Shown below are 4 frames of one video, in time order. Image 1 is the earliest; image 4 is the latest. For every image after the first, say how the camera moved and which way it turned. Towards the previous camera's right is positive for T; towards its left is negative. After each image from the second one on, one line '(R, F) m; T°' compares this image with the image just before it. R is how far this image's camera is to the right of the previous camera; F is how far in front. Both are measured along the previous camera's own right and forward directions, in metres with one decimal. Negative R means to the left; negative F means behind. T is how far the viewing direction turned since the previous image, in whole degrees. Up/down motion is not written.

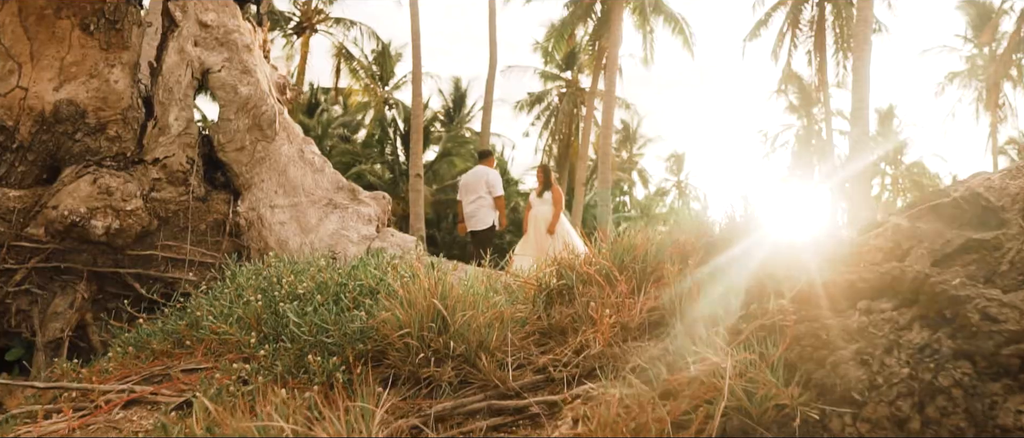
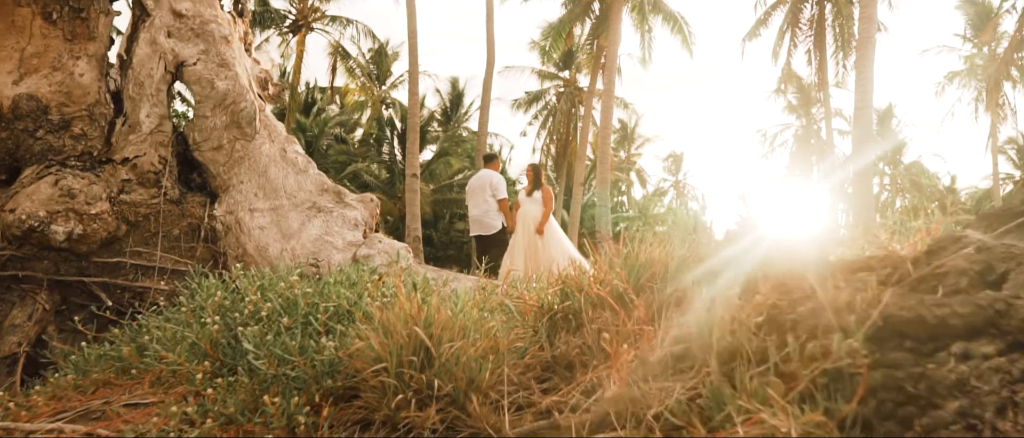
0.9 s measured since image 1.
(0.0, +0.4) m; 0°
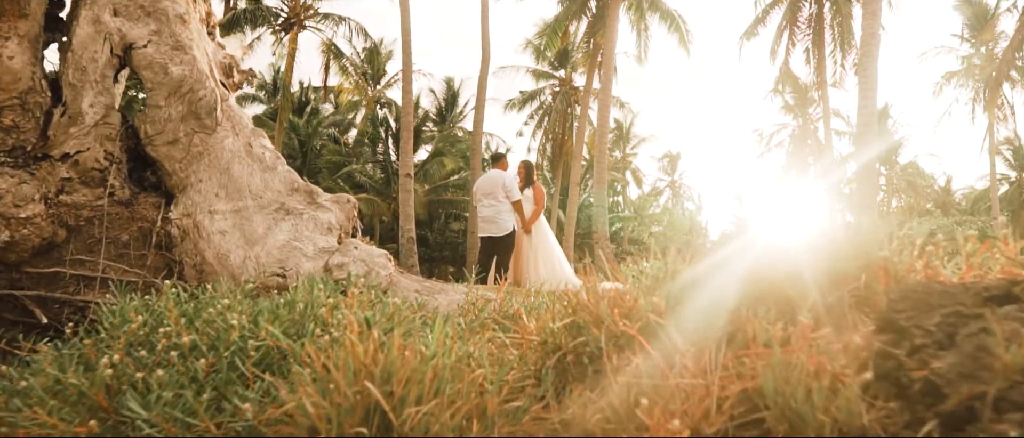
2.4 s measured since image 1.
(0.0, +0.6) m; 0°
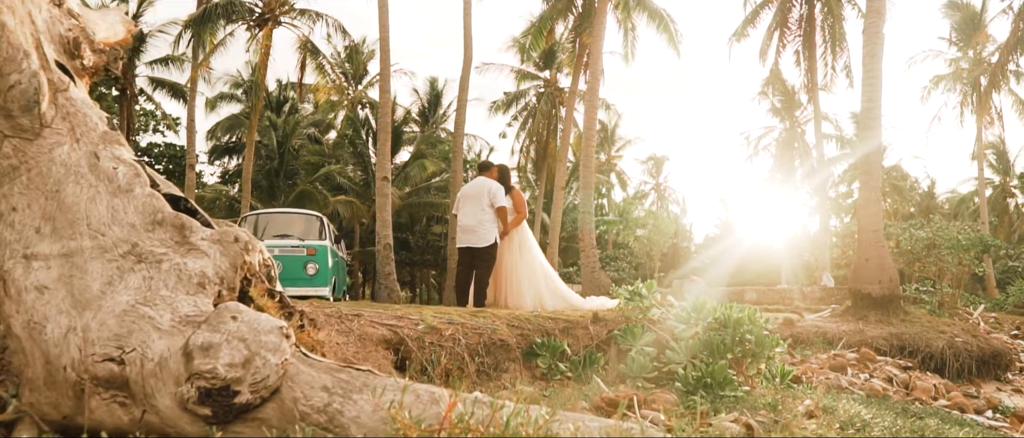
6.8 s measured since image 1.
(+0.1, +1.6) m; +1°
